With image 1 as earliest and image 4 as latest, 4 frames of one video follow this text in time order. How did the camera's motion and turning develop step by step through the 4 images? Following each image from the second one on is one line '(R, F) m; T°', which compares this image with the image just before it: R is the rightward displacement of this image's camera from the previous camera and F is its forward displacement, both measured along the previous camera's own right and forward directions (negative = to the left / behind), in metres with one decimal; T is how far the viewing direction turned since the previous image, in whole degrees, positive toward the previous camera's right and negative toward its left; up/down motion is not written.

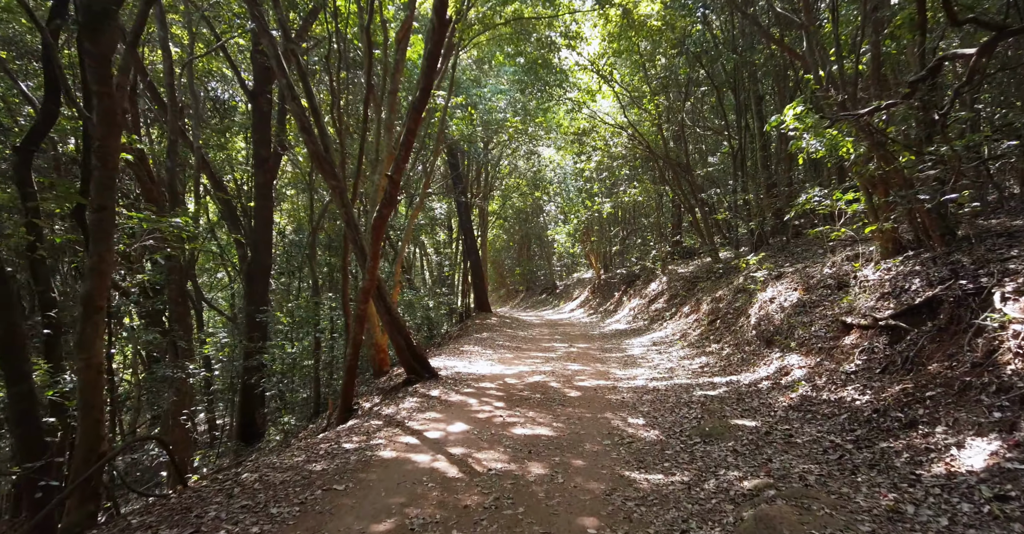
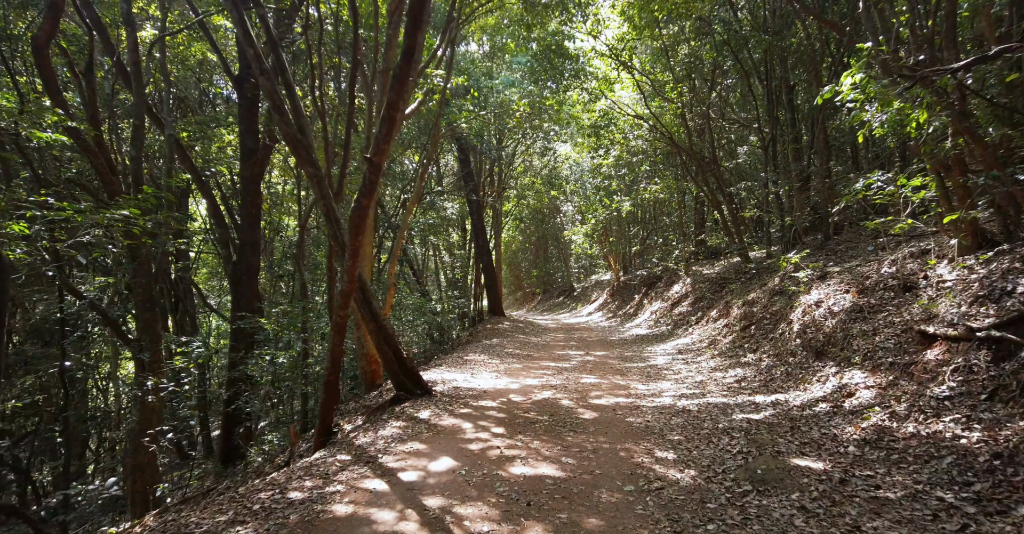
(+0.2, +1.3) m; -2°
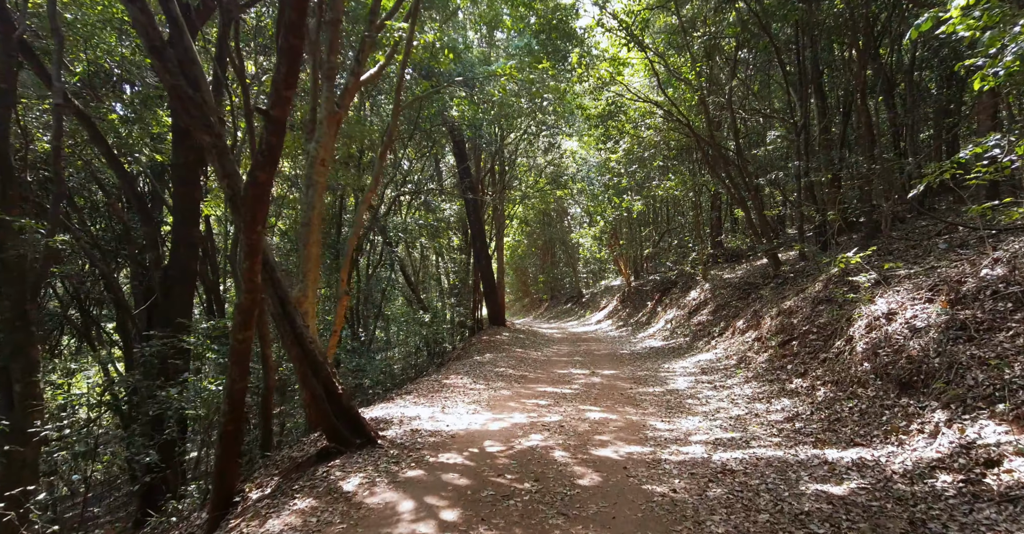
(+0.4, +2.2) m; -1°
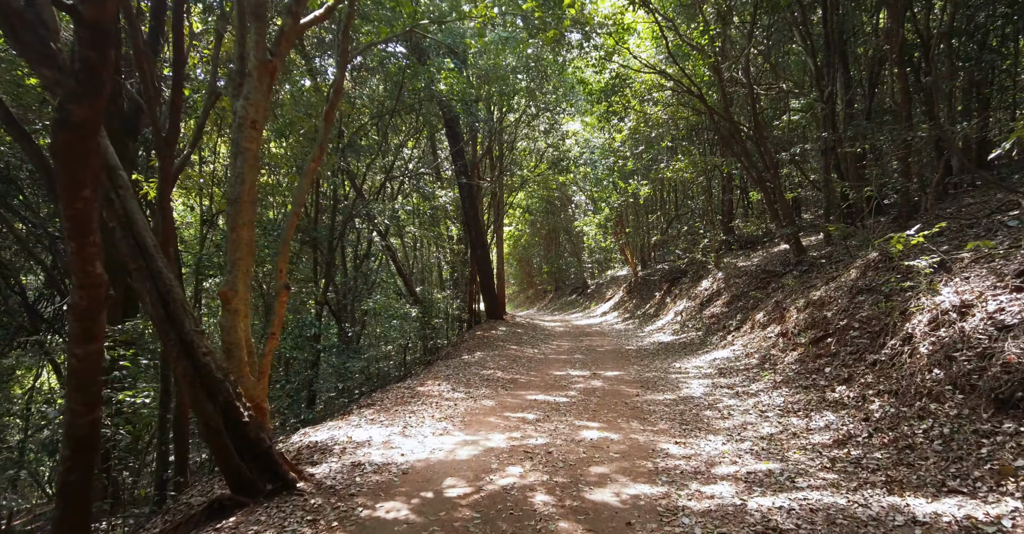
(+0.3, +1.6) m; -1°
